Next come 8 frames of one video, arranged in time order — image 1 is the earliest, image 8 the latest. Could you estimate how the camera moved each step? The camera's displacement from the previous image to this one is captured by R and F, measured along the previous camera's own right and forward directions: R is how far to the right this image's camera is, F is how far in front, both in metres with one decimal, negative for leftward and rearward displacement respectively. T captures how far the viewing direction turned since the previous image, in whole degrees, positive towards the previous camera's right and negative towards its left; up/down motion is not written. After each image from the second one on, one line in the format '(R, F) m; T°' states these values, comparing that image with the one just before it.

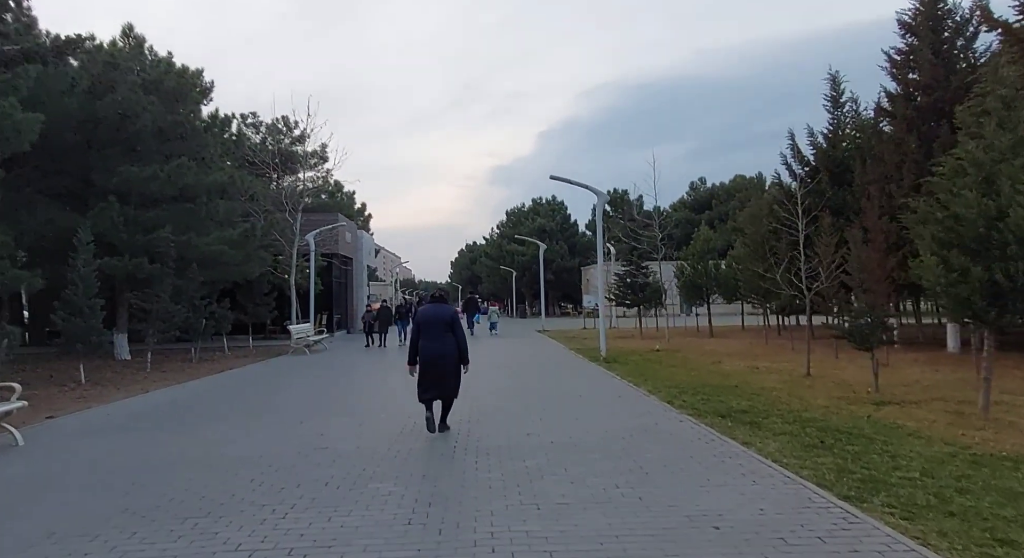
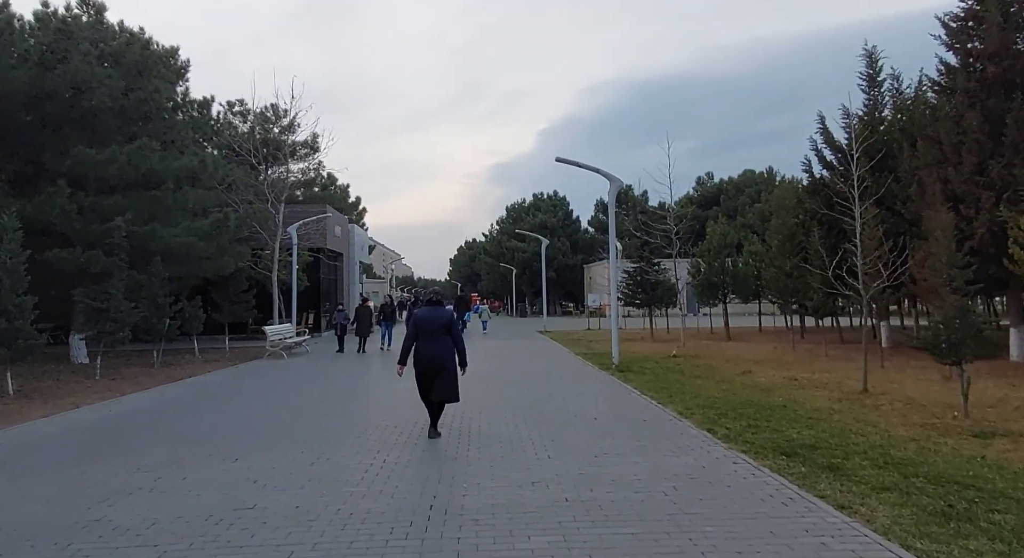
(0.0, +2.3) m; 0°
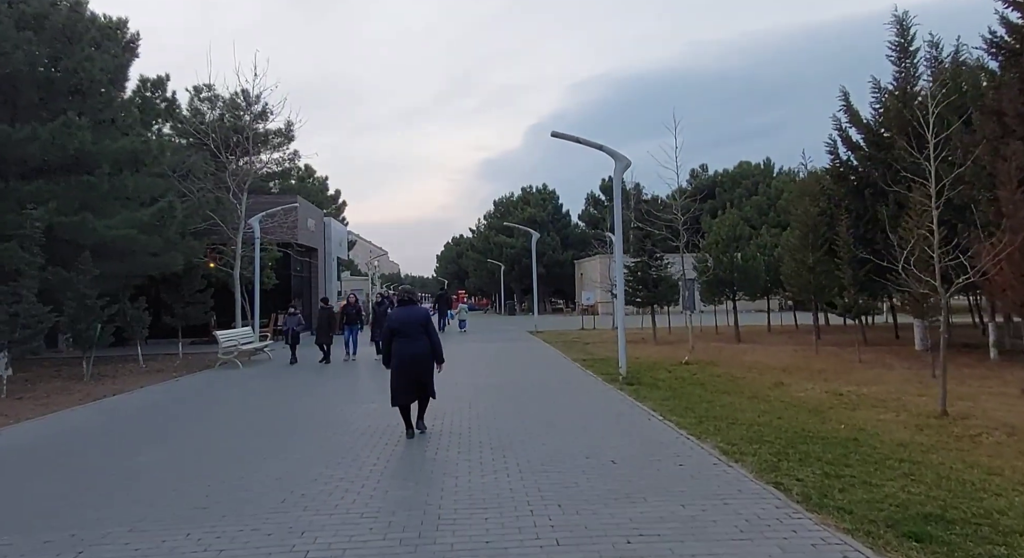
(0.0, +2.6) m; +1°
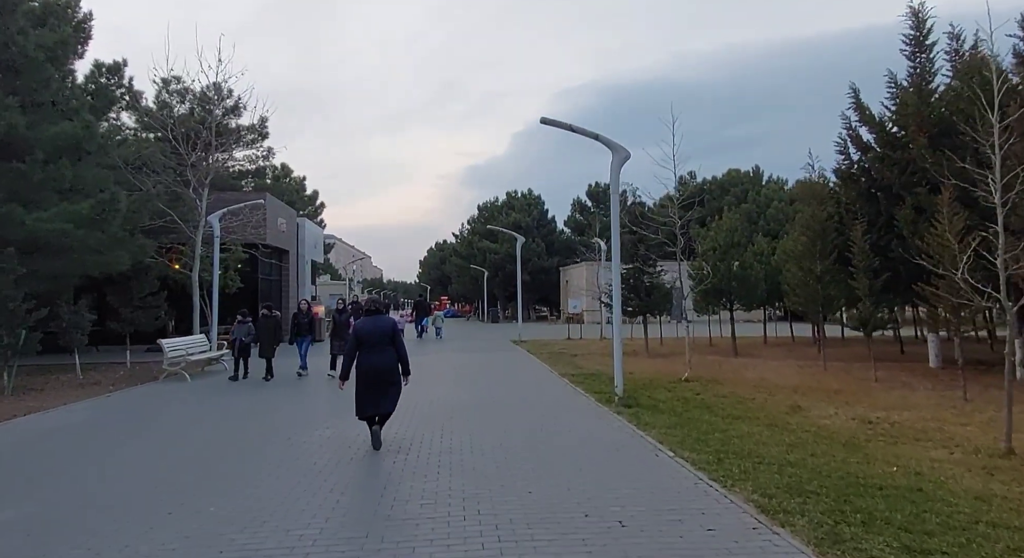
(0.0, +1.7) m; +1°
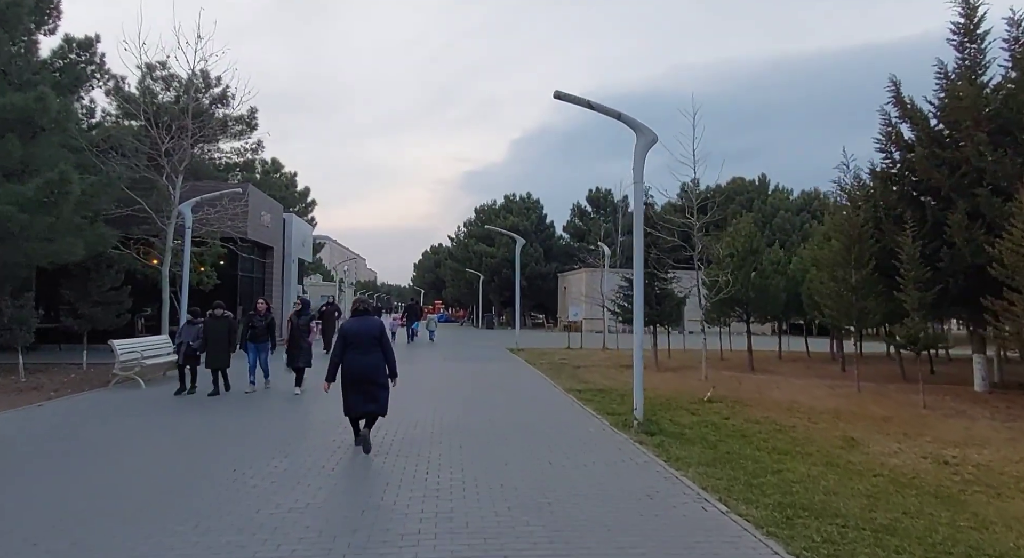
(-0.2, +1.9) m; 0°
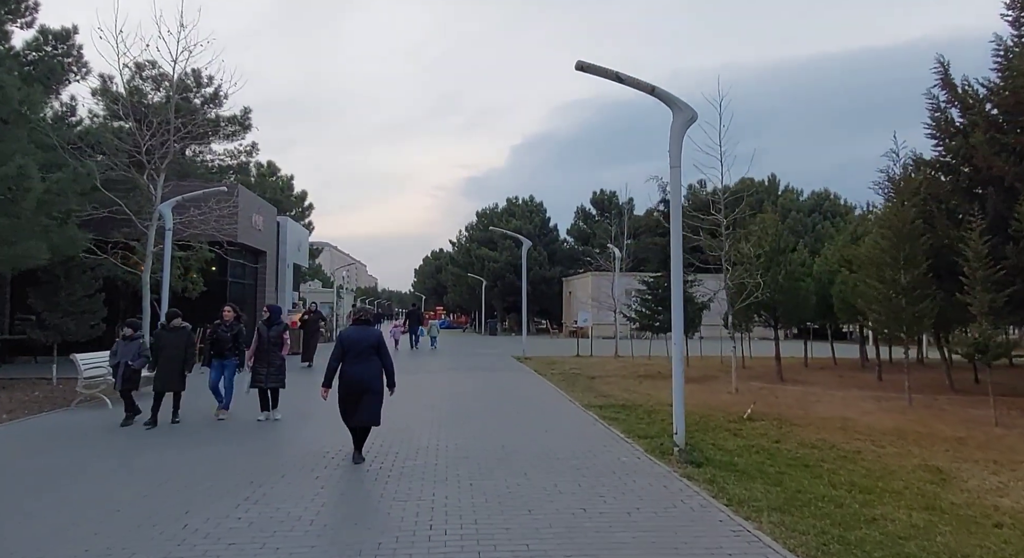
(-0.2, +1.6) m; 0°
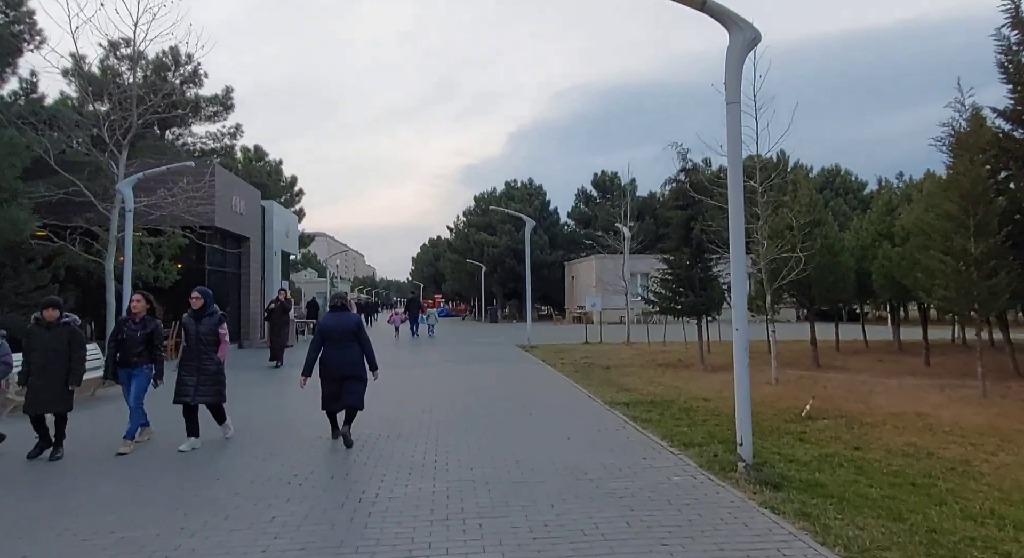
(-0.2, +2.0) m; 0°
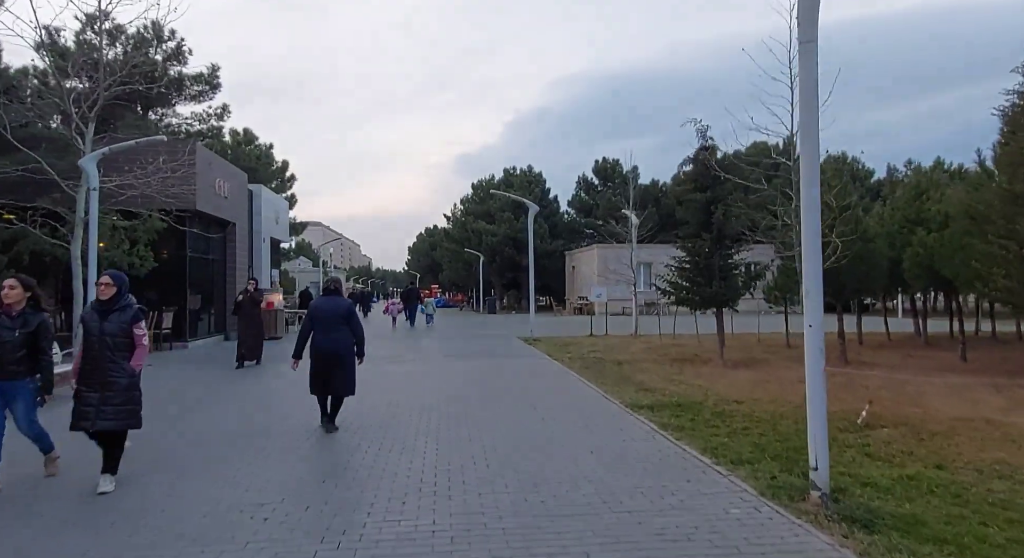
(-0.2, +1.4) m; 0°
